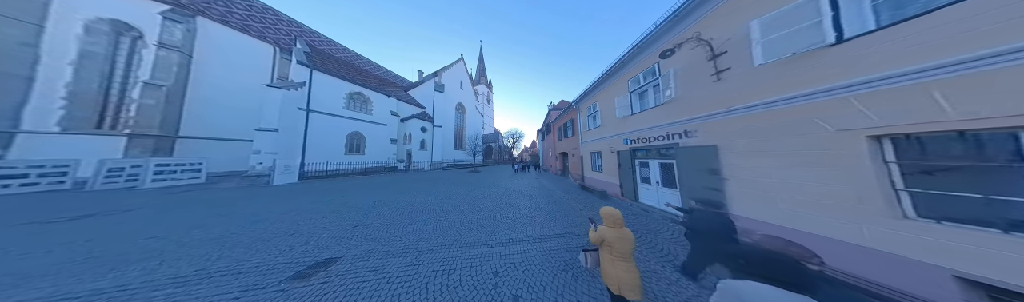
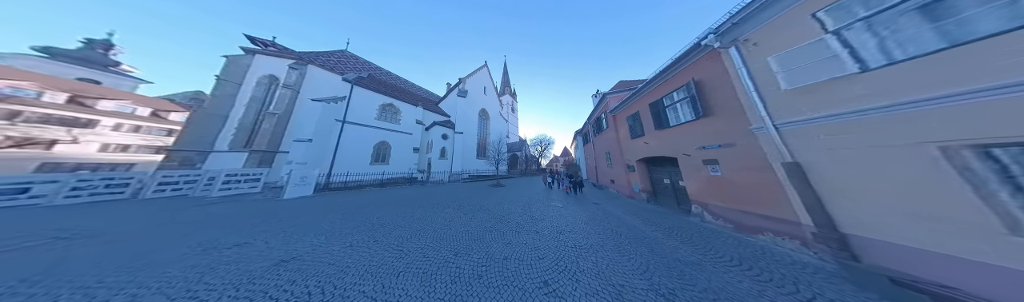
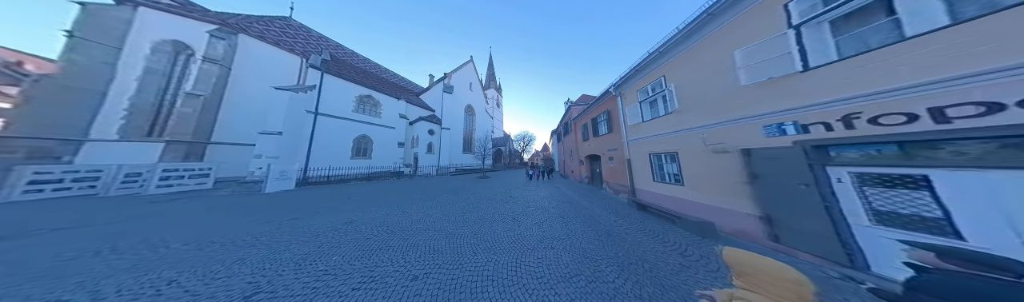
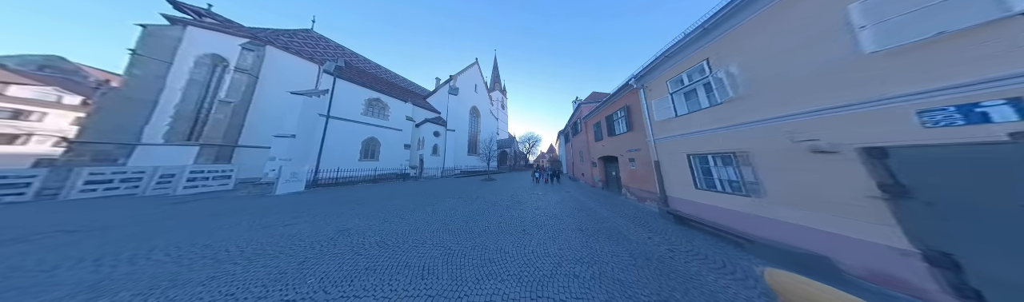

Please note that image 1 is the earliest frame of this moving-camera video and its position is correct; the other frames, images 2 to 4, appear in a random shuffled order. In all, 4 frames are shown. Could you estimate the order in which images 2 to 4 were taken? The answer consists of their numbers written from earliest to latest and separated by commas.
3, 4, 2
